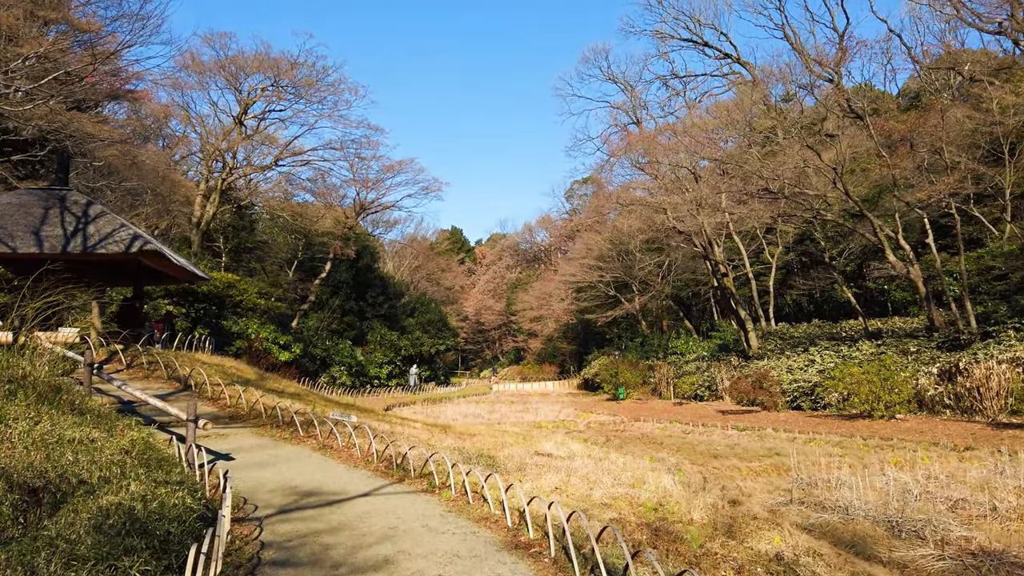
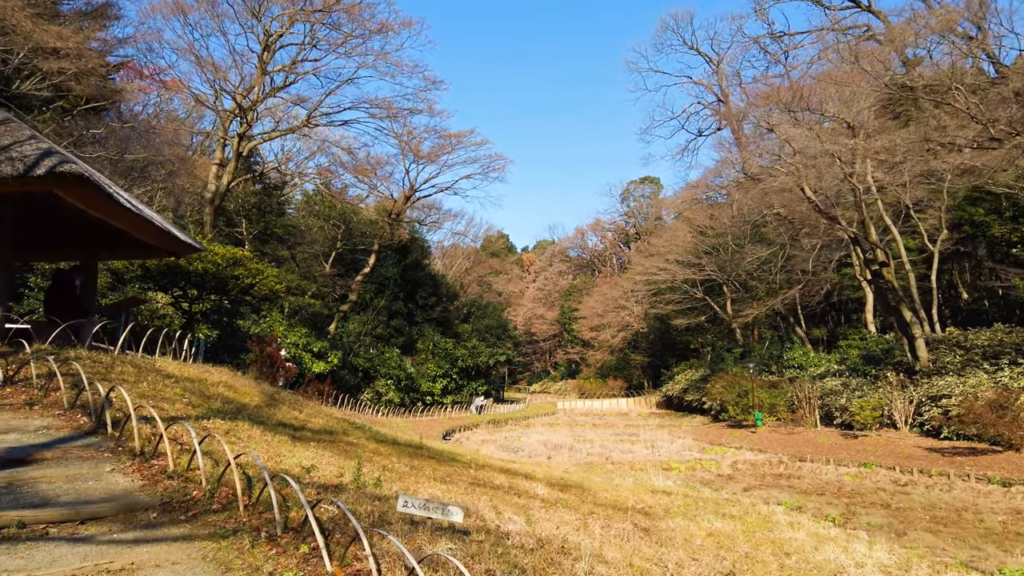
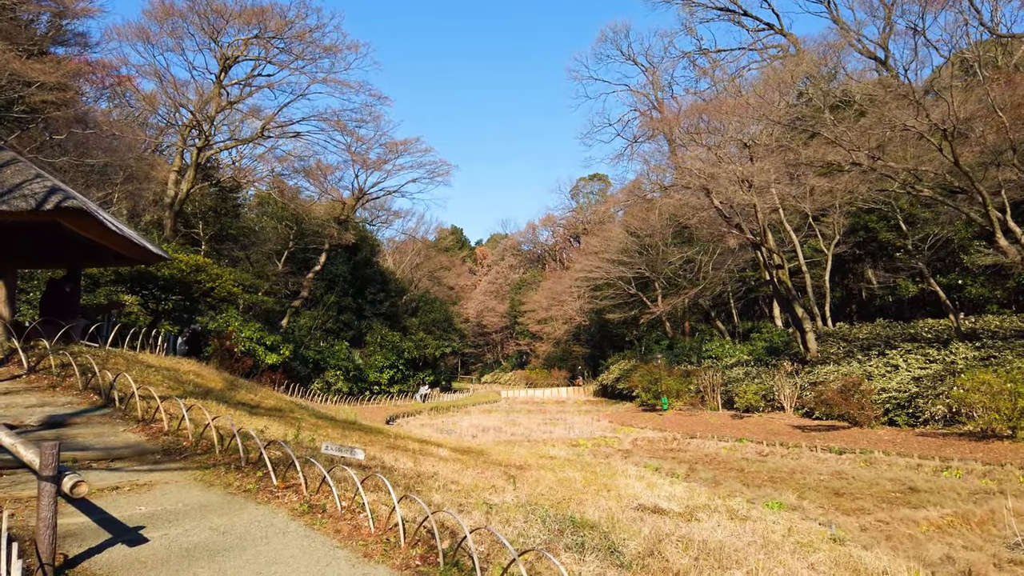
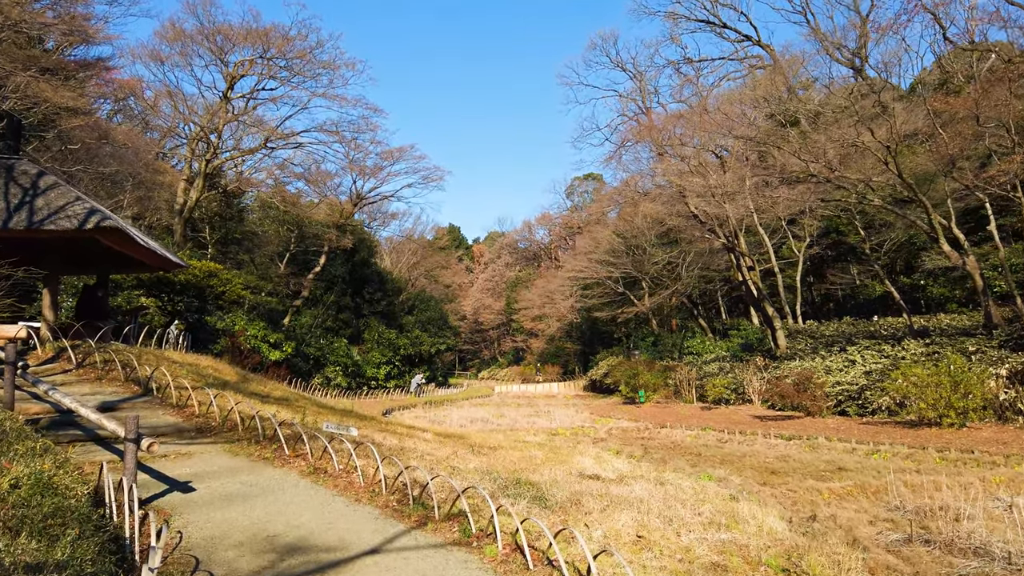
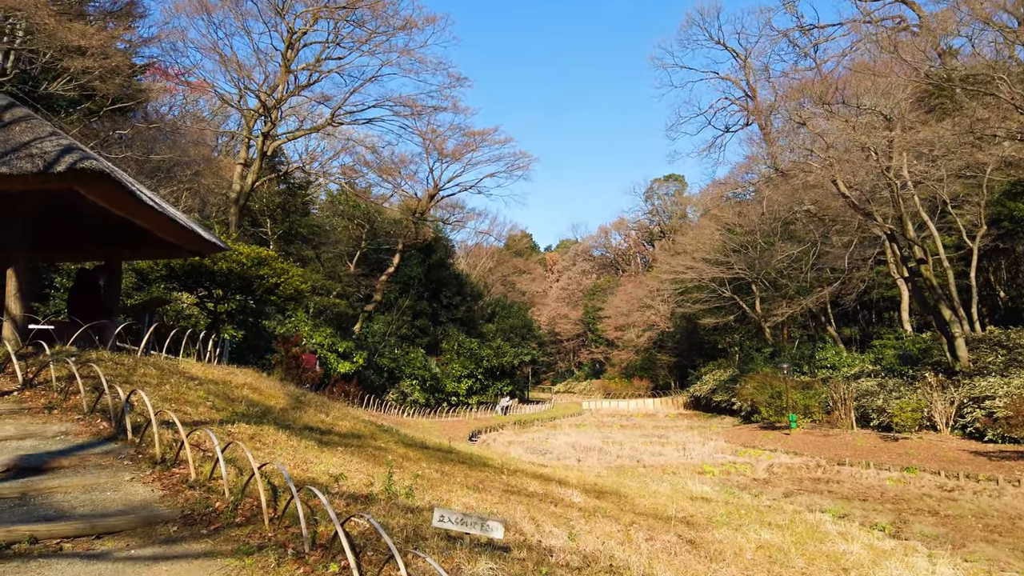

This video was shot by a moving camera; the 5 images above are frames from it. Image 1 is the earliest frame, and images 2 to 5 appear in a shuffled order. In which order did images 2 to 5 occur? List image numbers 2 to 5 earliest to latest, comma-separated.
4, 3, 2, 5
